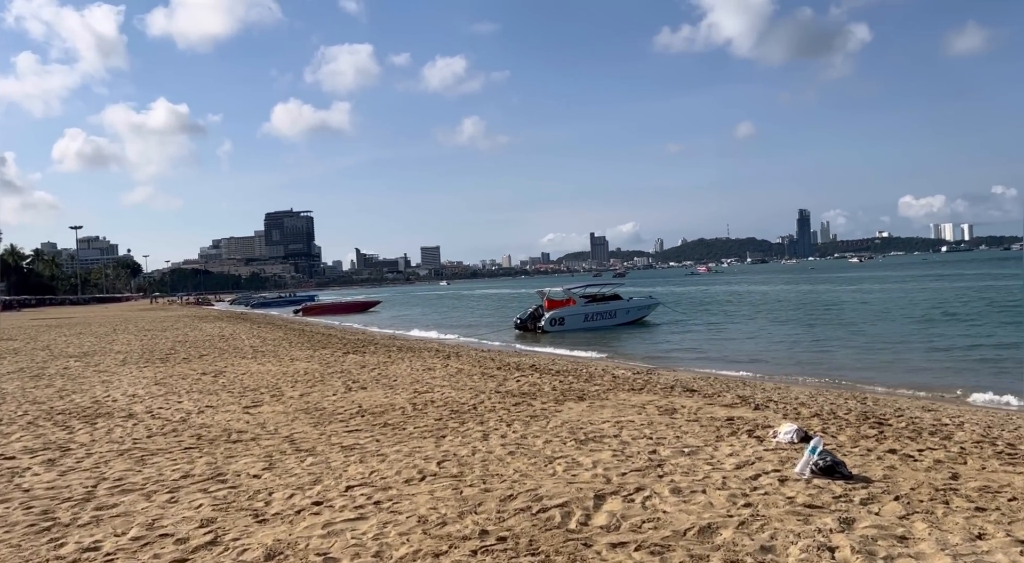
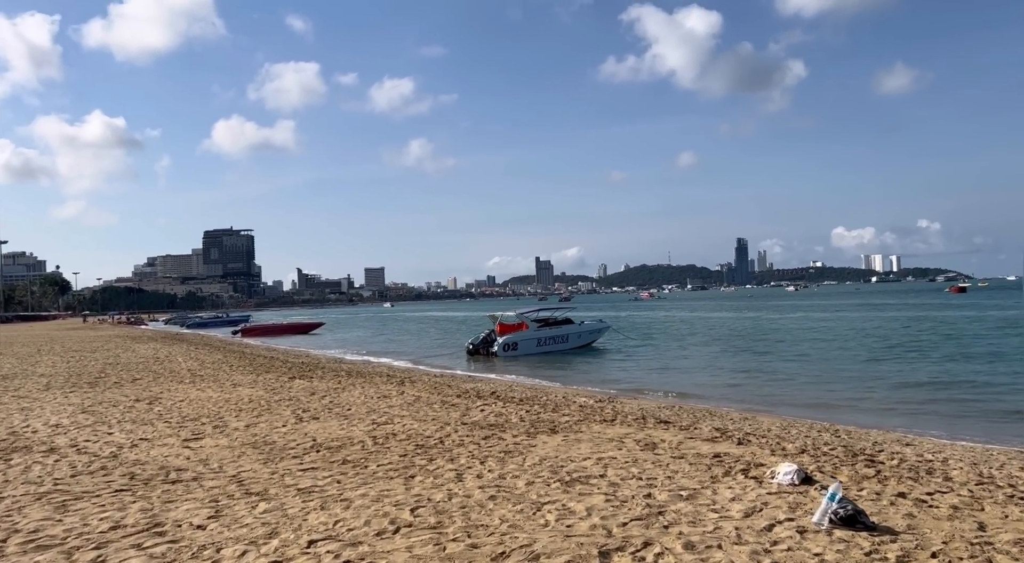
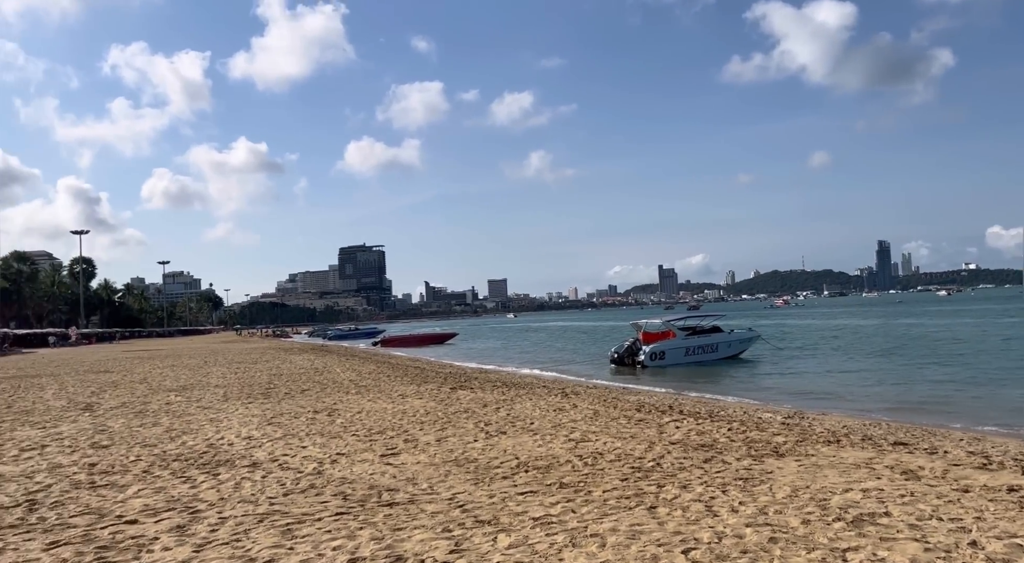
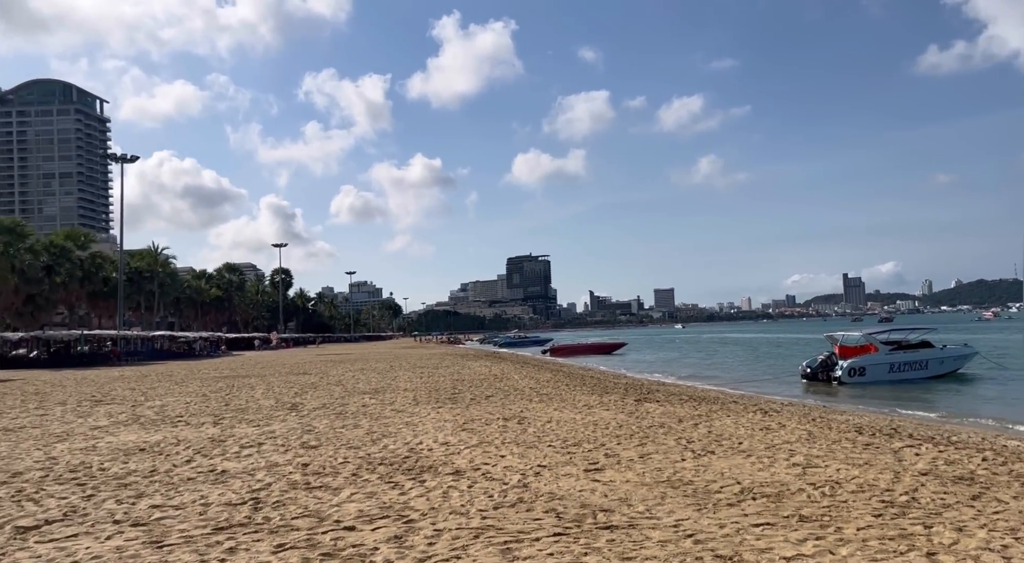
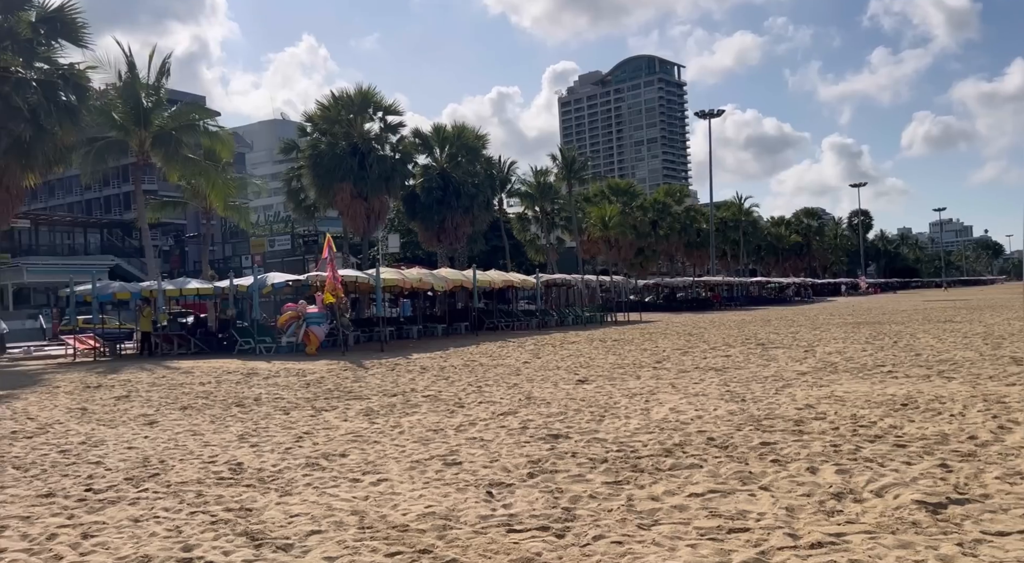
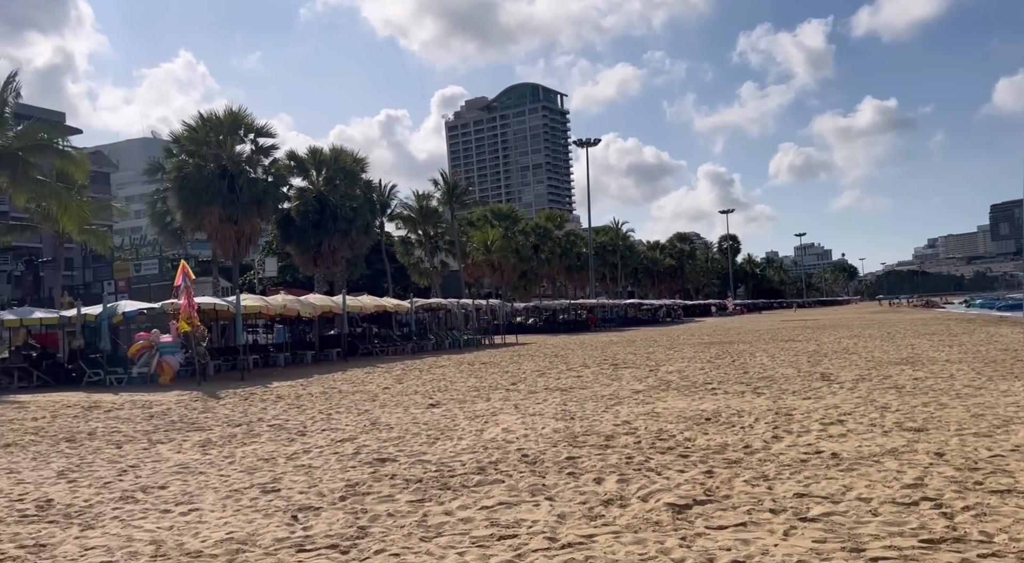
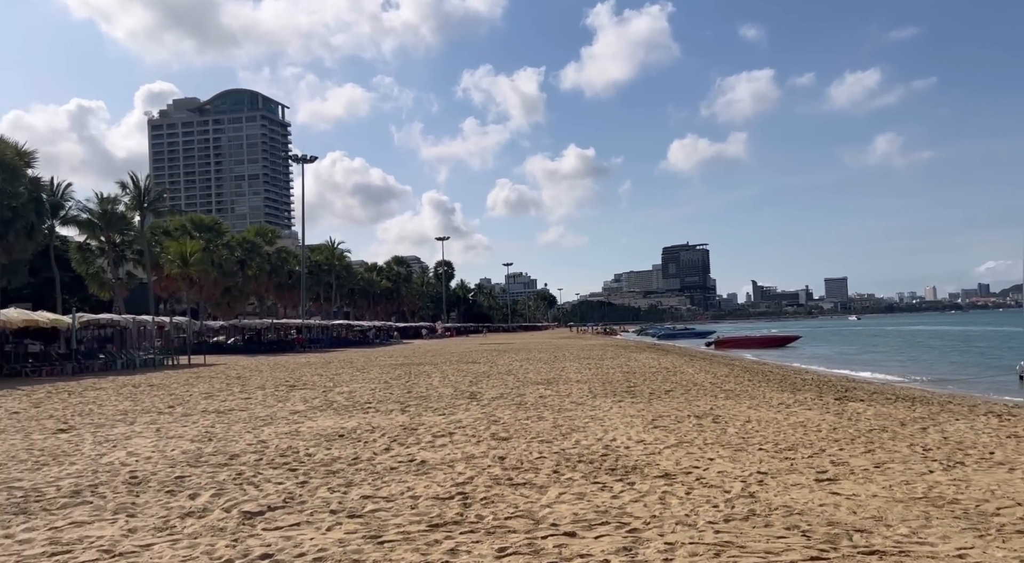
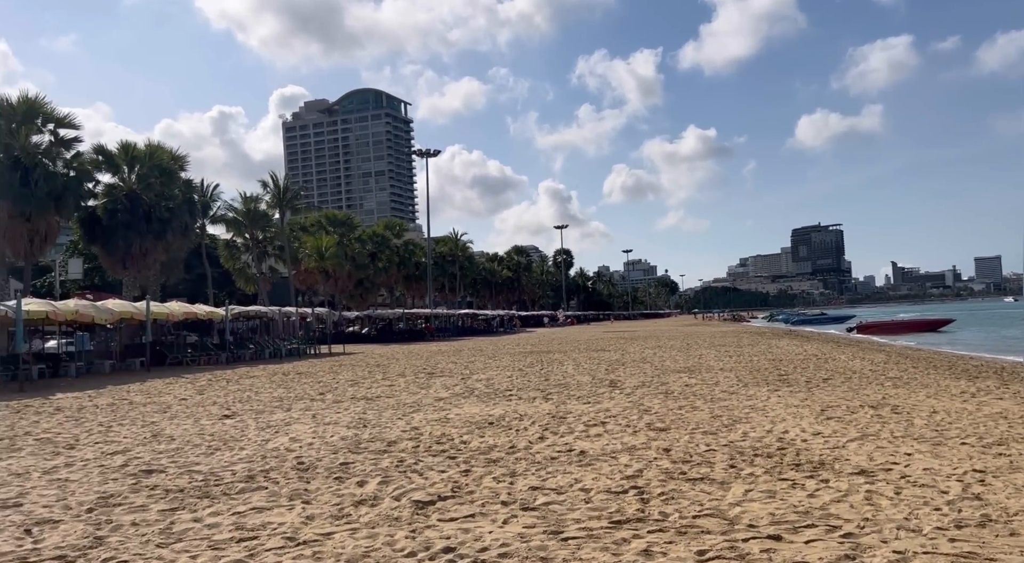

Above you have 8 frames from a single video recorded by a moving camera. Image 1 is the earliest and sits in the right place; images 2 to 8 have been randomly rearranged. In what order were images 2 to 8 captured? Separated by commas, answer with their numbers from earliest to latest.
2, 3, 4, 7, 8, 6, 5
